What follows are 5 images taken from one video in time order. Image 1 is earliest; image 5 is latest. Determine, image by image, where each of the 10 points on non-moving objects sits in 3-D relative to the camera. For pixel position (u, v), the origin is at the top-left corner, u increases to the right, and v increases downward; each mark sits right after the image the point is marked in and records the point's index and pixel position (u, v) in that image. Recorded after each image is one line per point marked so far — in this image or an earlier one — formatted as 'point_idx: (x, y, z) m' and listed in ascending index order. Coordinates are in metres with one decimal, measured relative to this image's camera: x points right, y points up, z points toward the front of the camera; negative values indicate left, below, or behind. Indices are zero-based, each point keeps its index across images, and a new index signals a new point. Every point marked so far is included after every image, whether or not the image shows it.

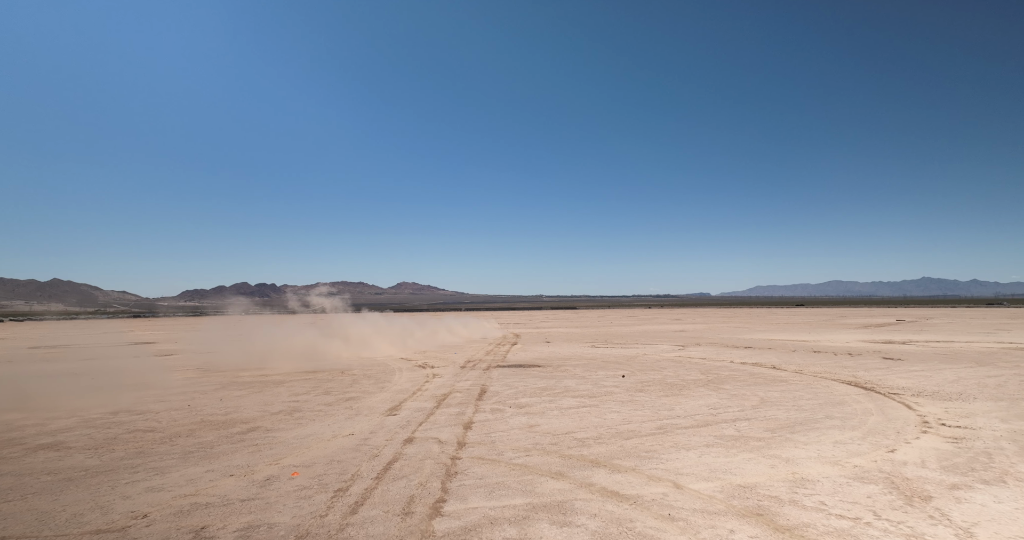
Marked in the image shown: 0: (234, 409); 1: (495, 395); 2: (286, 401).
0: (-6.8, -3.4, +13.6) m
1: (-0.4, -3.5, +15.2) m
2: (-6.0, -3.5, +14.8) m
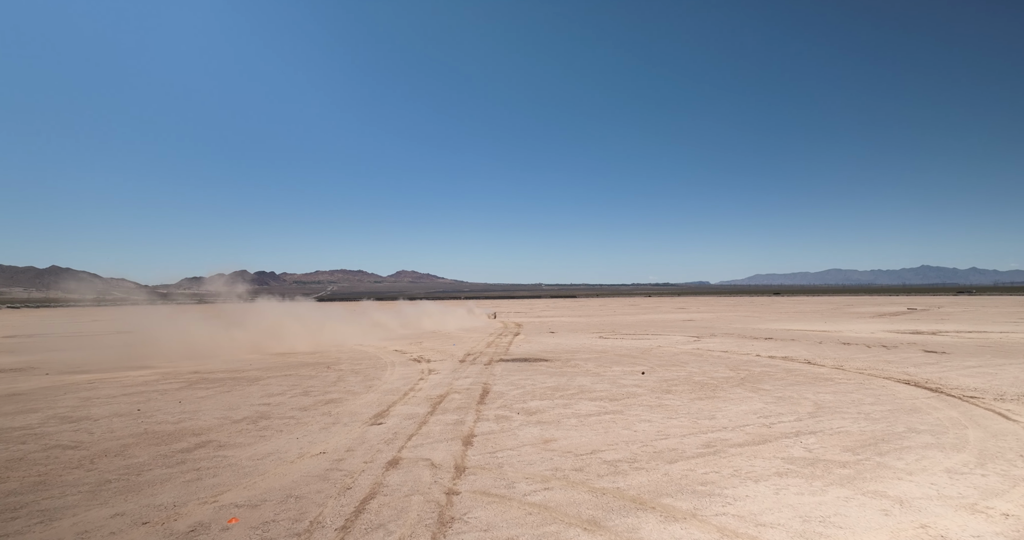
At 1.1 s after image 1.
0: (-6.6, -3.0, +11.5) m
1: (-0.3, -3.0, +13.1) m
2: (-5.9, -3.1, +12.7) m
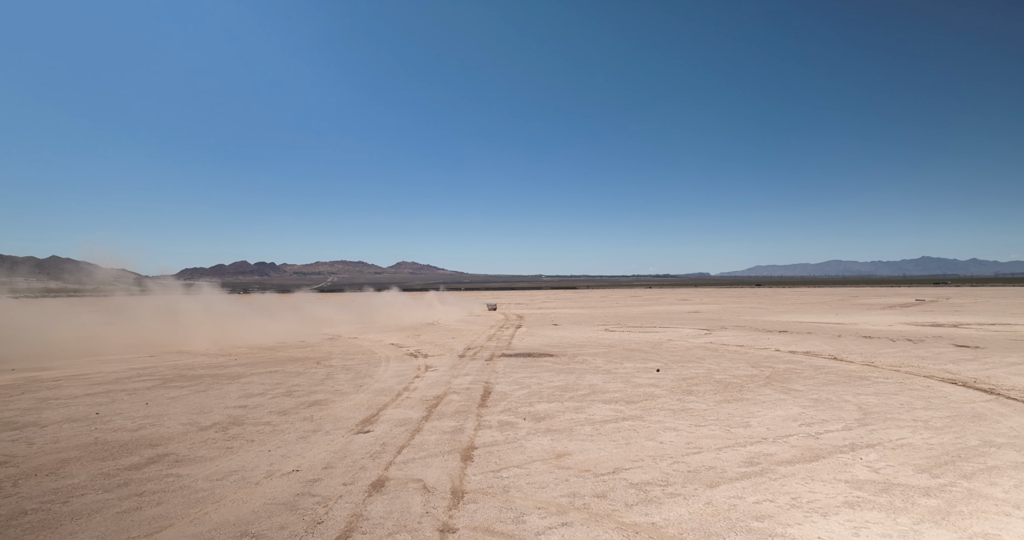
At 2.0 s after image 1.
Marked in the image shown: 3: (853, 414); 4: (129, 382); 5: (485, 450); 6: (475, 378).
0: (-6.5, -2.7, +10.2) m
1: (-0.2, -2.8, +11.8) m
2: (-5.8, -2.8, +11.4) m
3: (+6.0, -2.5, +9.8) m
4: (-9.9, -2.9, +14.2) m
5: (-0.4, -2.6, +8.1) m
6: (-1.0, -2.8, +14.5) m
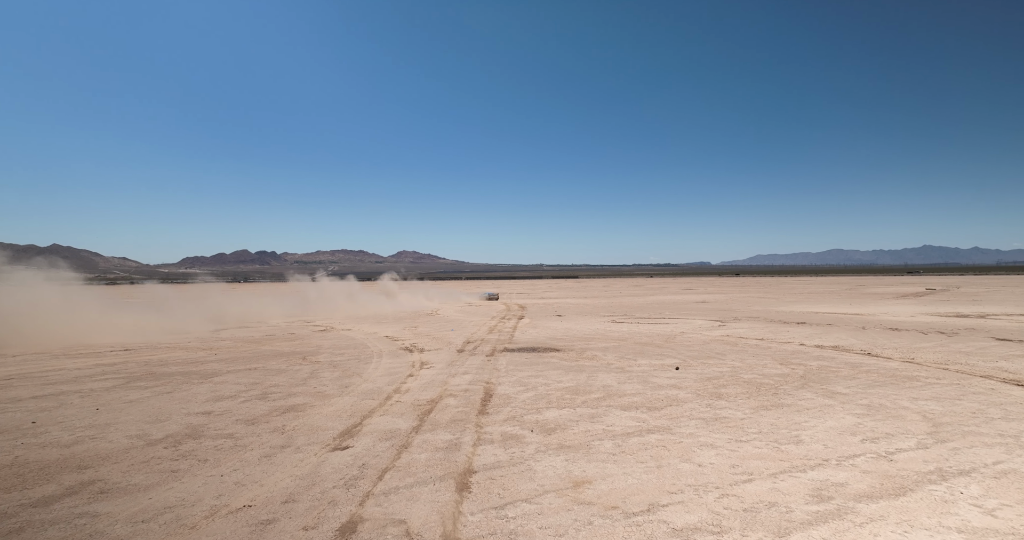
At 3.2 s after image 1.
0: (-6.5, -2.5, +8.7) m
1: (-0.1, -2.5, +10.3) m
2: (-5.7, -2.6, +9.9) m
3: (+6.1, -2.3, +8.2) m
4: (-9.8, -2.6, +12.7) m
5: (-0.3, -2.4, +6.6) m
6: (-0.9, -2.5, +13.0) m
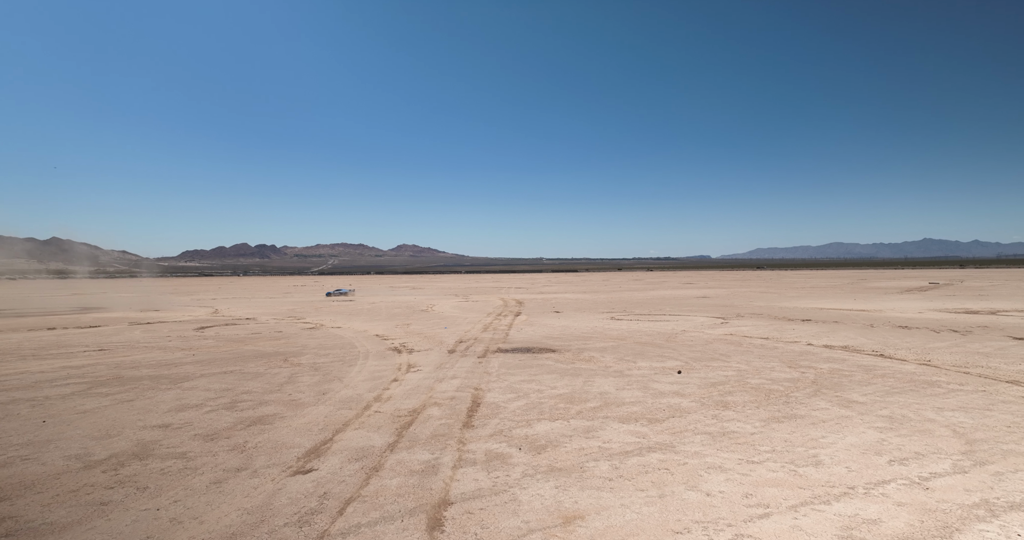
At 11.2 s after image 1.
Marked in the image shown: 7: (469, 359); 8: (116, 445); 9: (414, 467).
0: (-6.7, -2.5, +7.8) m
1: (-0.3, -2.5, +9.4) m
2: (-5.9, -2.5, +9.0) m
3: (+5.9, -2.3, +7.4) m
4: (-10.0, -2.5, +11.8) m
5: (-0.5, -2.5, +5.7) m
6: (-1.1, -2.5, +12.1) m
7: (-1.2, -2.4, +15.2) m
8: (-5.6, -2.5, +7.9) m
9: (-1.2, -2.5, +7.0) m
